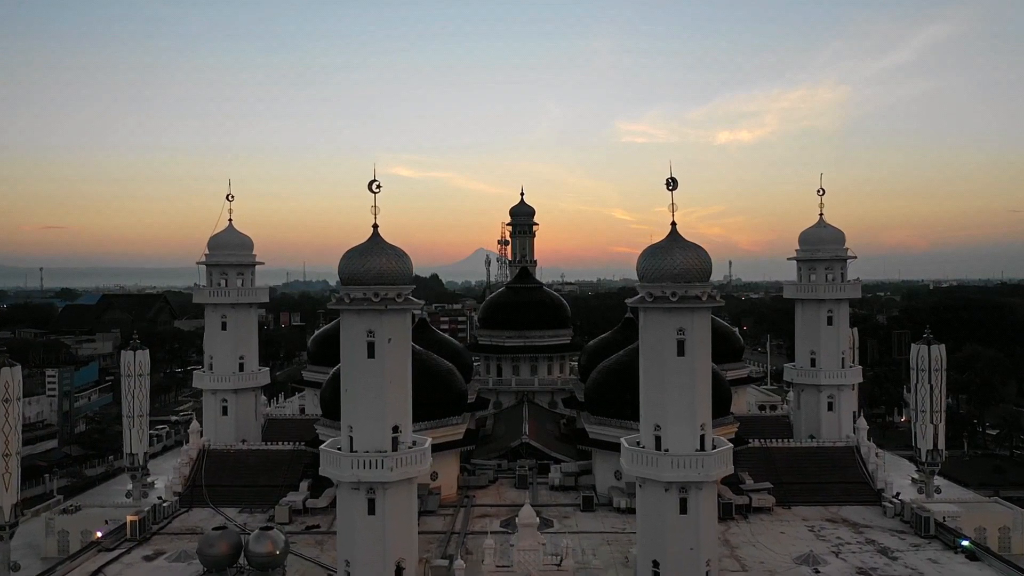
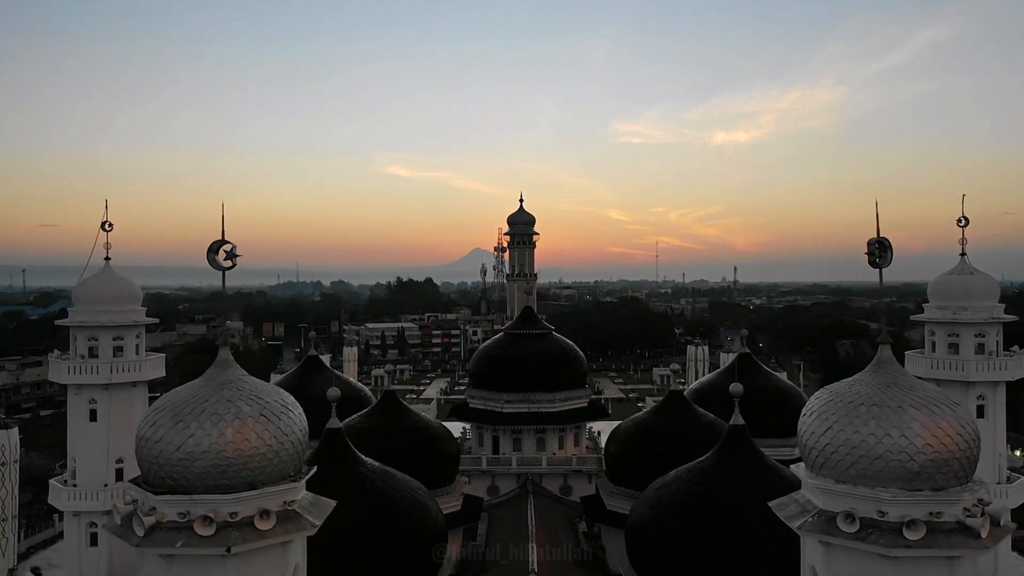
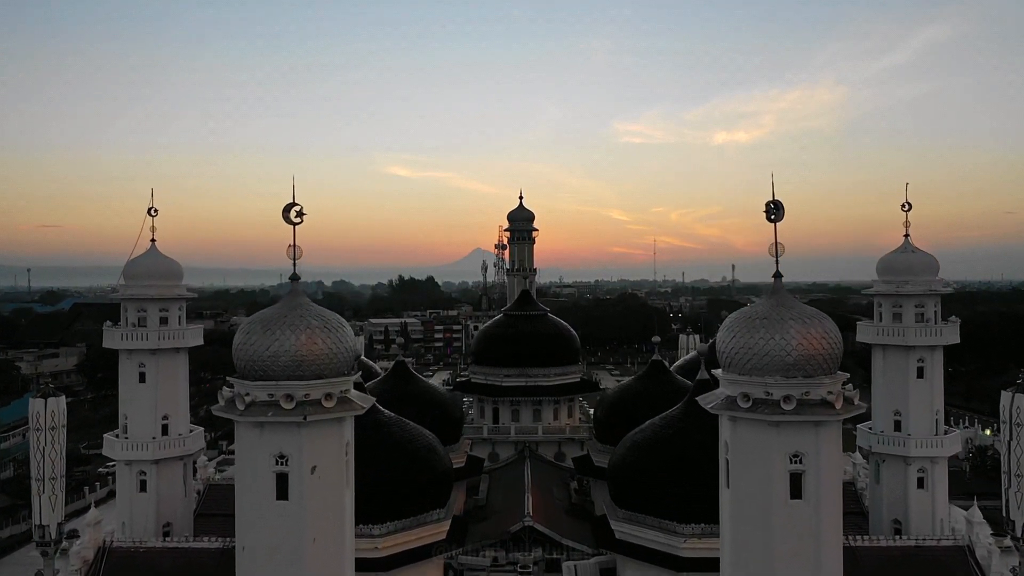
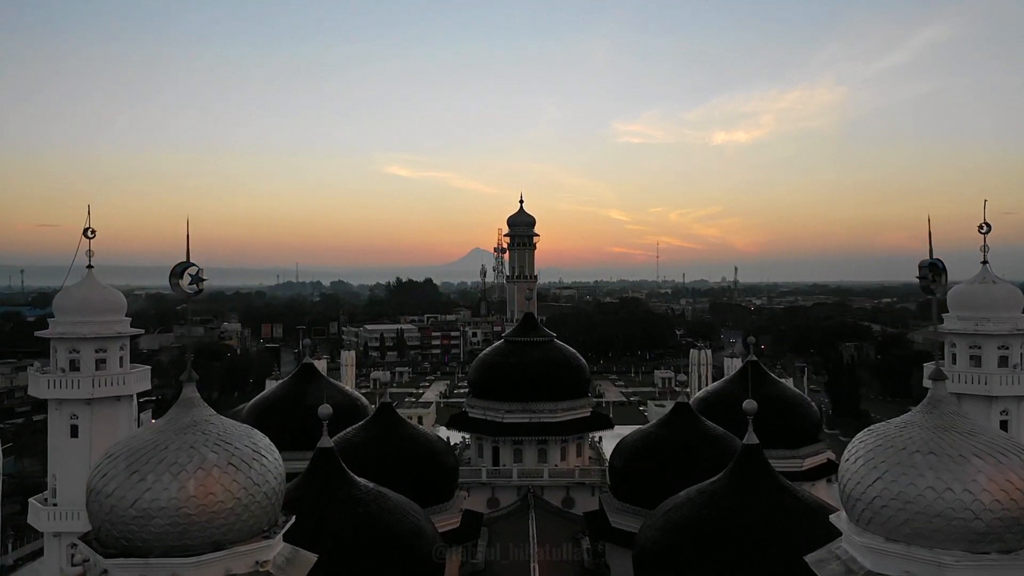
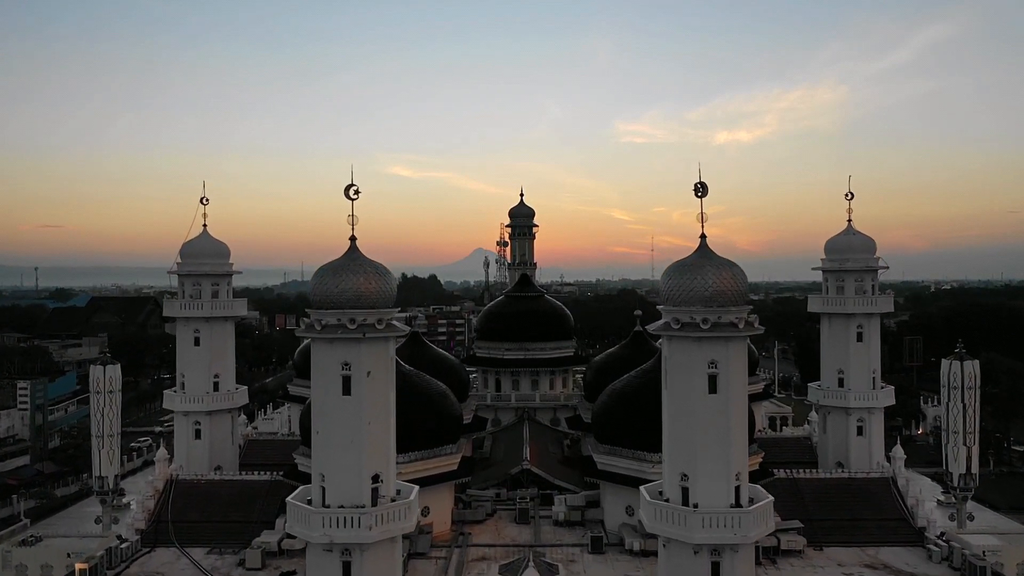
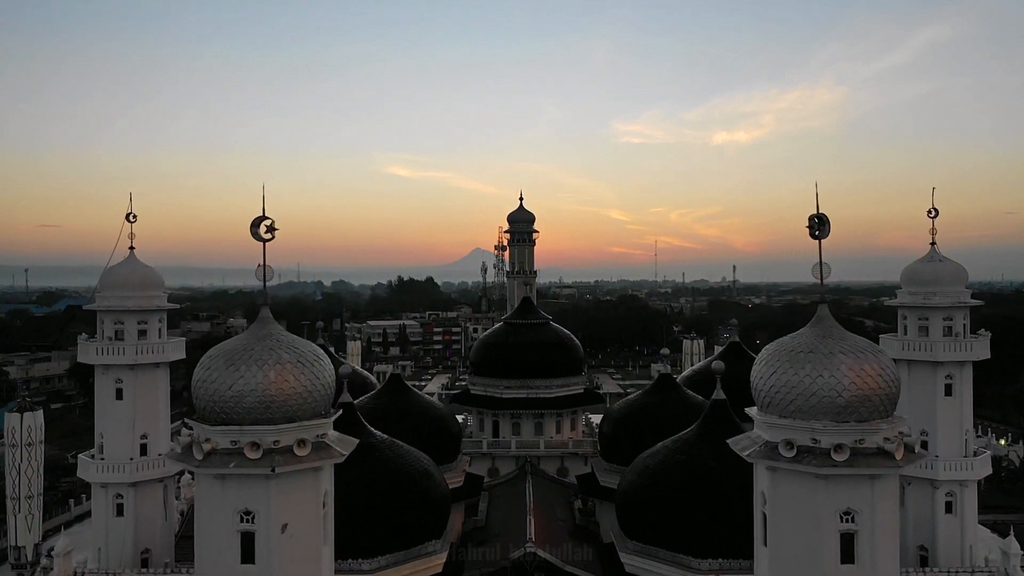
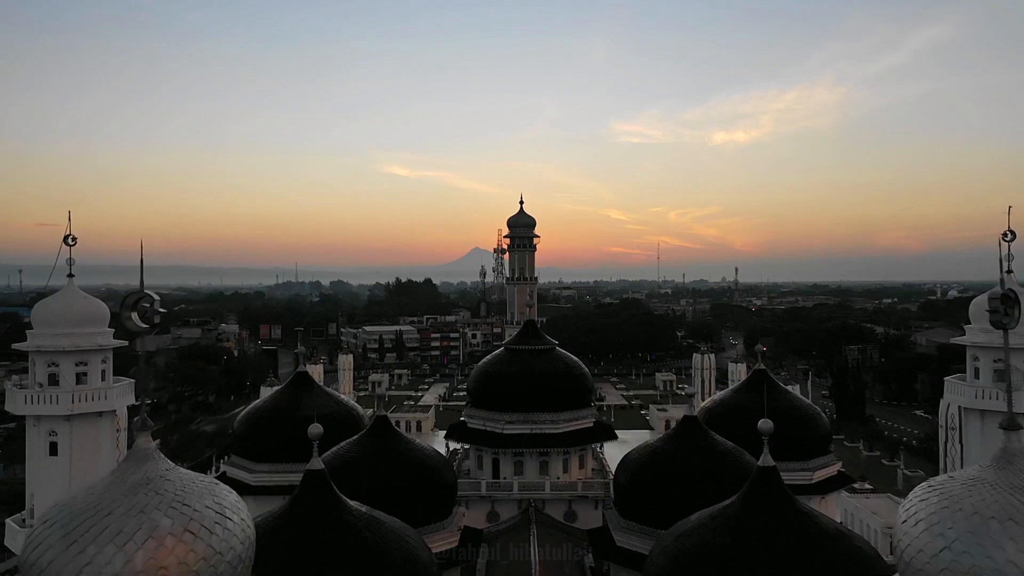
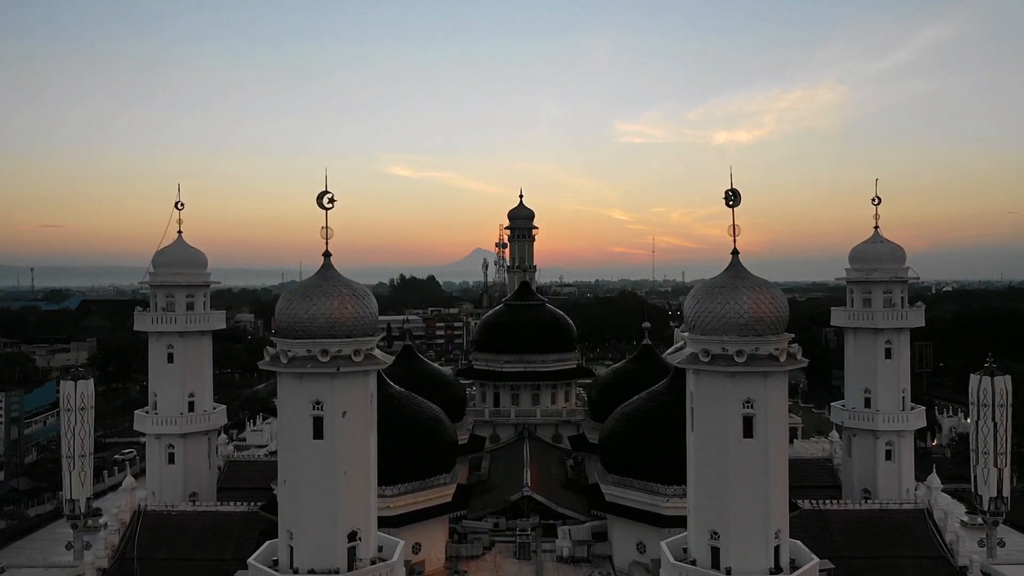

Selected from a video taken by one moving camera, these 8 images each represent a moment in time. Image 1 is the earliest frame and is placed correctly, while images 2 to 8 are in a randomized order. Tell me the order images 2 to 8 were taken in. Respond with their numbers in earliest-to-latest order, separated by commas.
5, 8, 3, 6, 2, 4, 7
